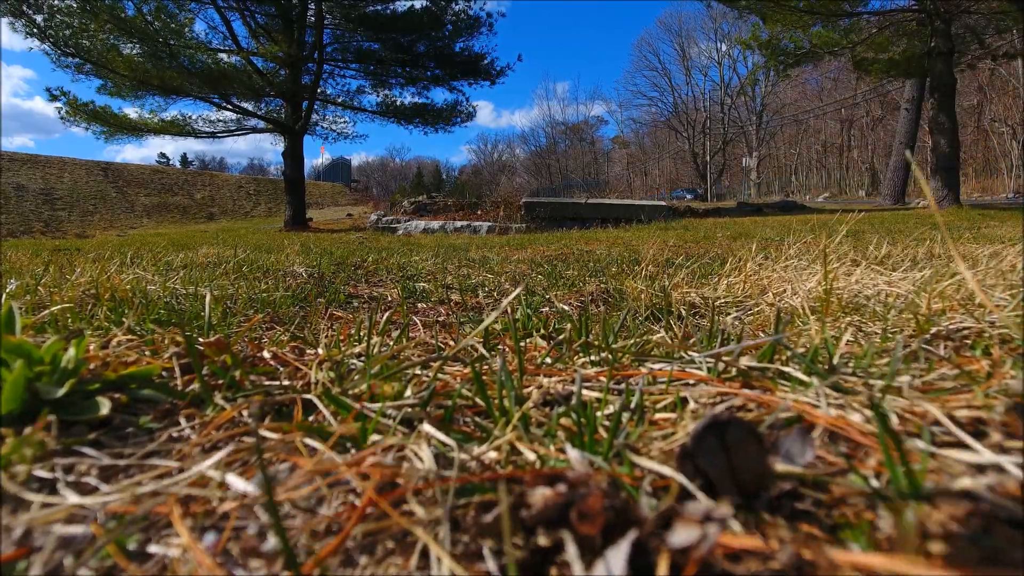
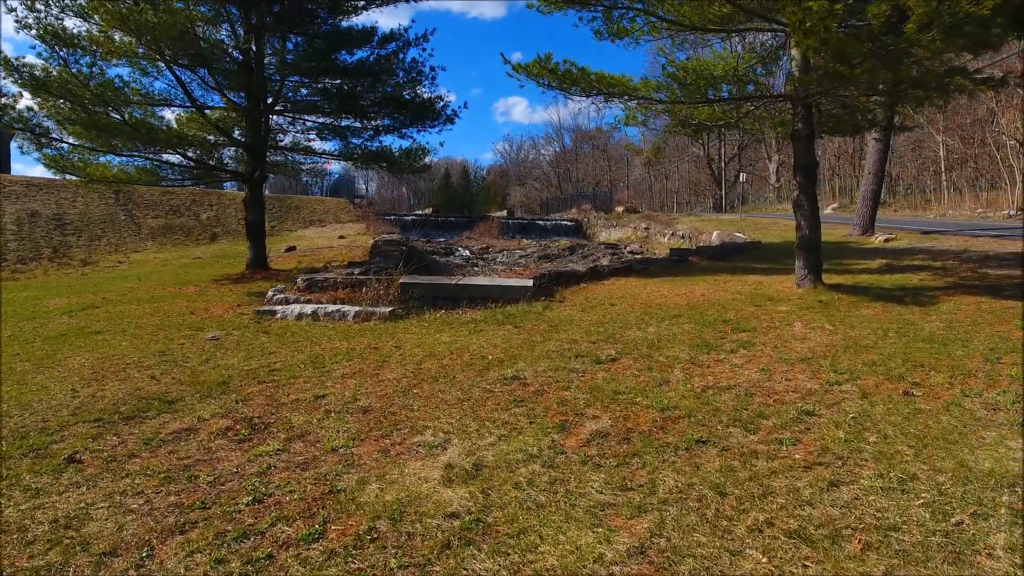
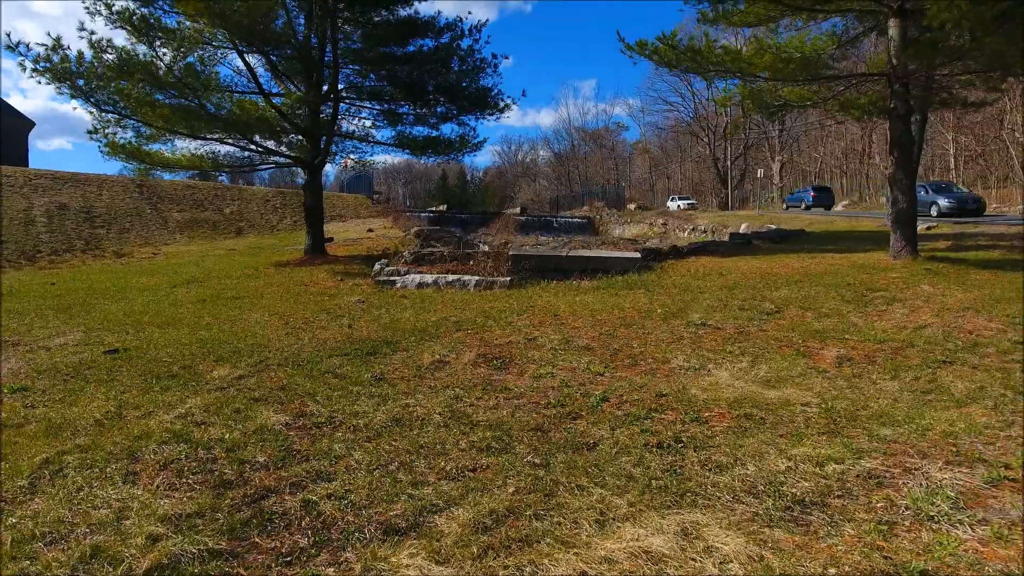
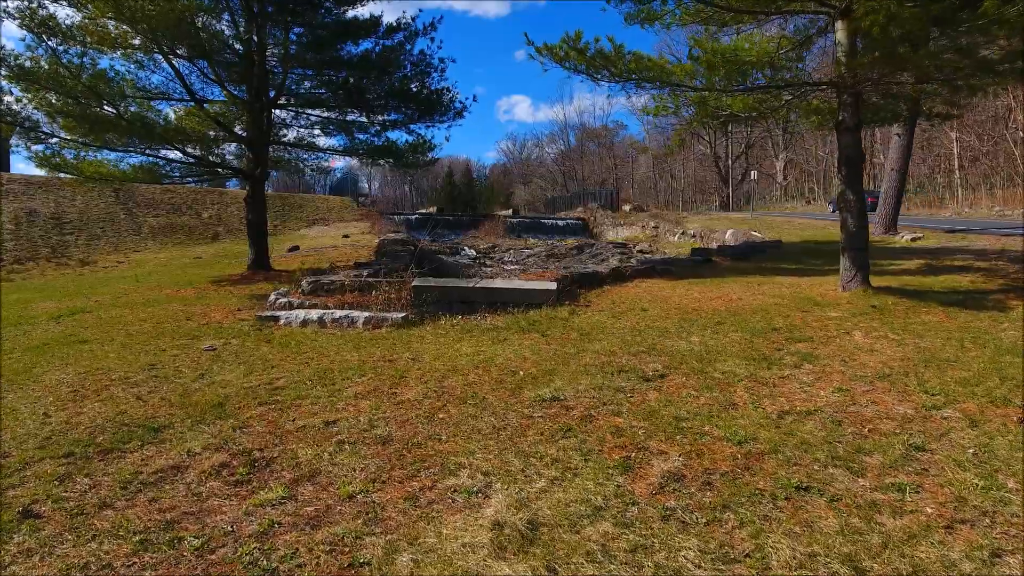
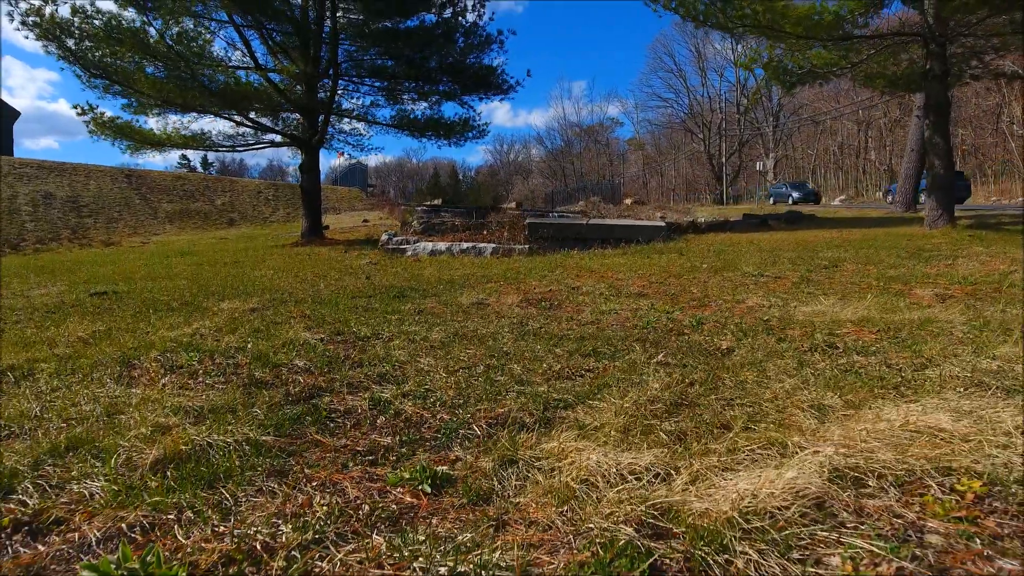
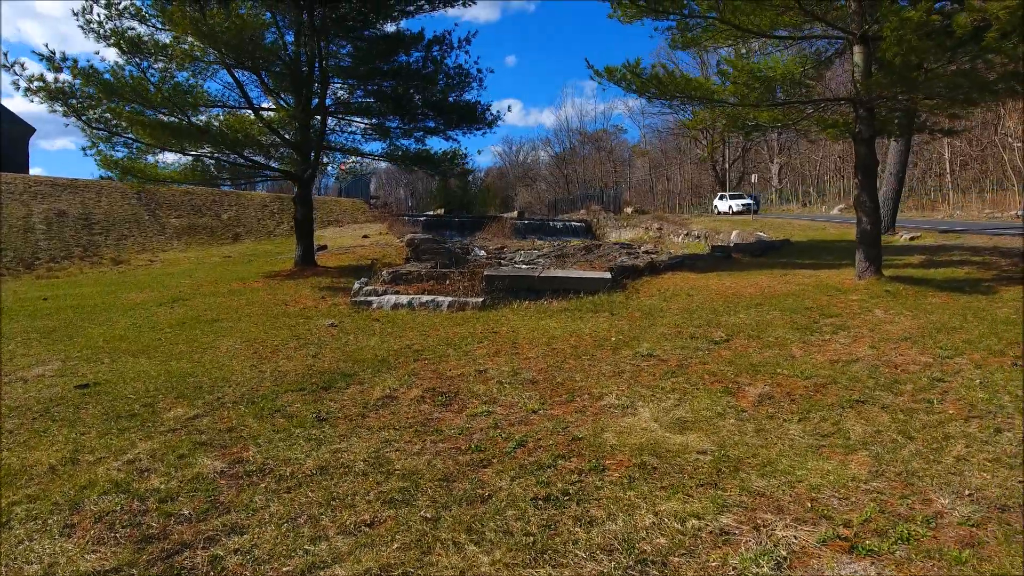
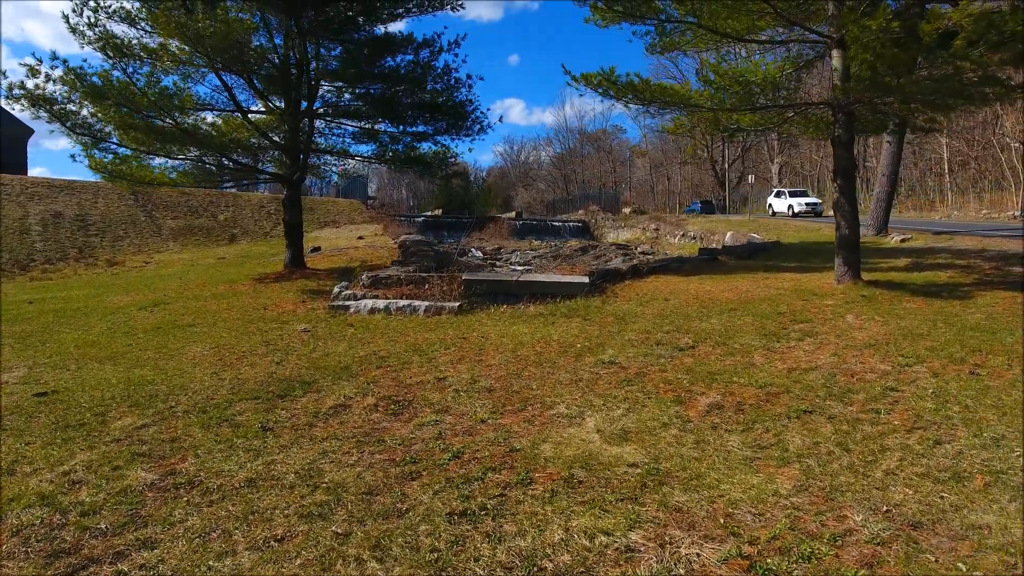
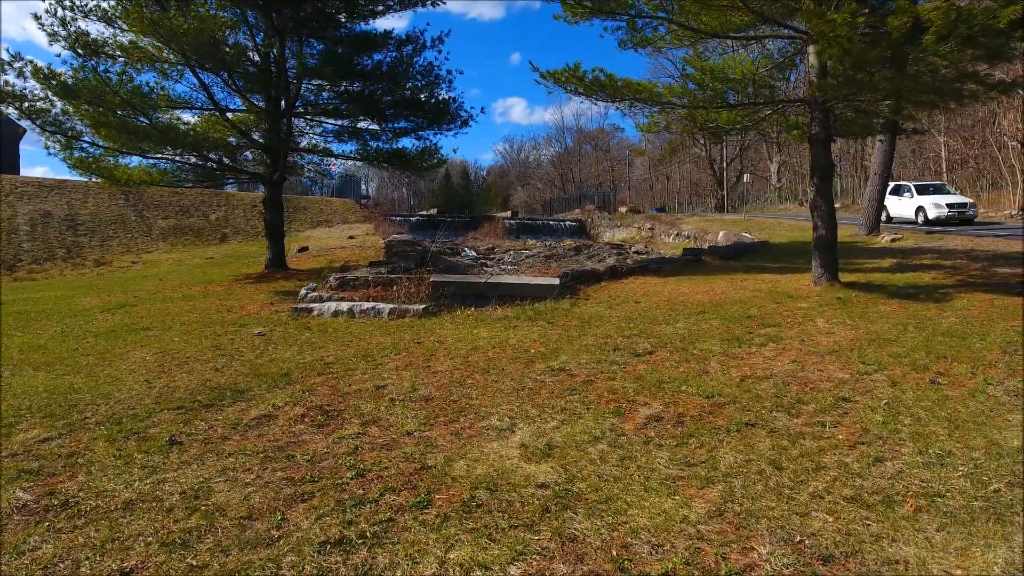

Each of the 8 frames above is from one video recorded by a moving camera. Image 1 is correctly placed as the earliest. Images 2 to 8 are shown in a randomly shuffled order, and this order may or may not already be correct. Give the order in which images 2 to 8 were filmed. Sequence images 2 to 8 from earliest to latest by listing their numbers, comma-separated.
5, 3, 6, 7, 8, 2, 4
